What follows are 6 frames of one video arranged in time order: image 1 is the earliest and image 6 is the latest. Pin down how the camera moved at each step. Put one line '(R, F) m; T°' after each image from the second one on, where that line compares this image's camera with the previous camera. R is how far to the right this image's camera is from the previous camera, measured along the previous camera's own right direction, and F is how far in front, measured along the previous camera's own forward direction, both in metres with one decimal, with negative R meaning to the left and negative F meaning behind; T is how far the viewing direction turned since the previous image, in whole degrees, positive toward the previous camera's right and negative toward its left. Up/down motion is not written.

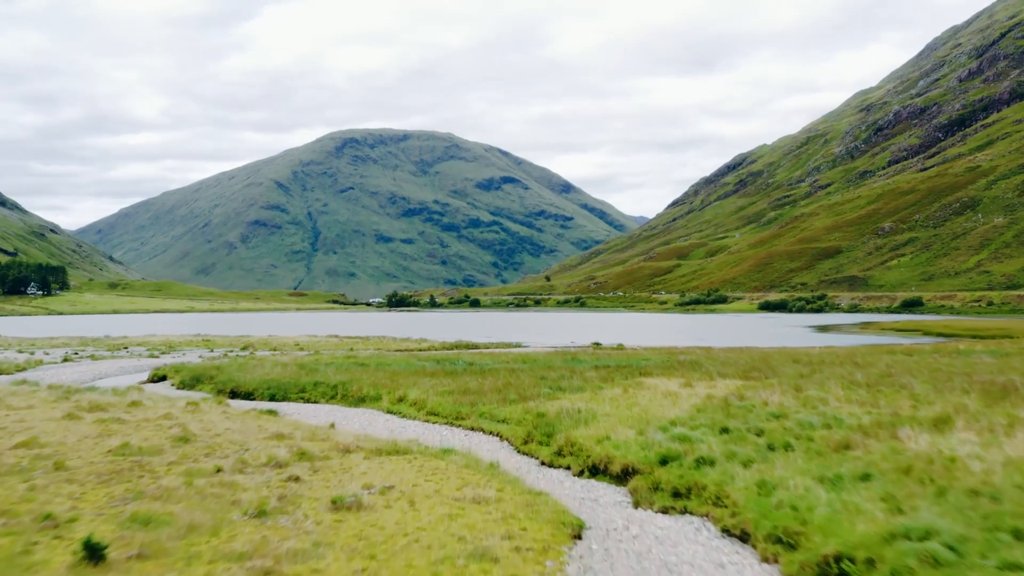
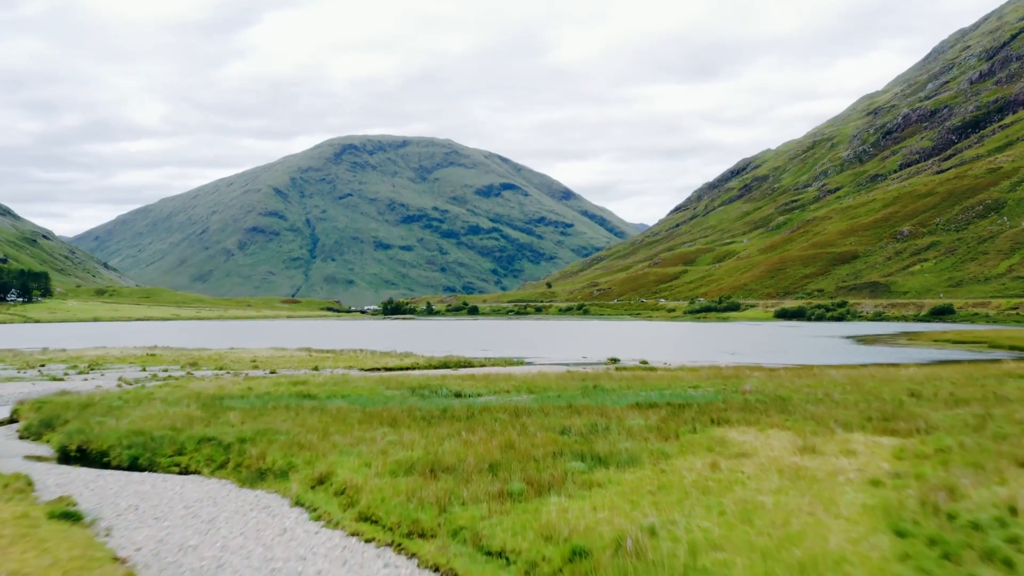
(-0.2, +14.4) m; 0°
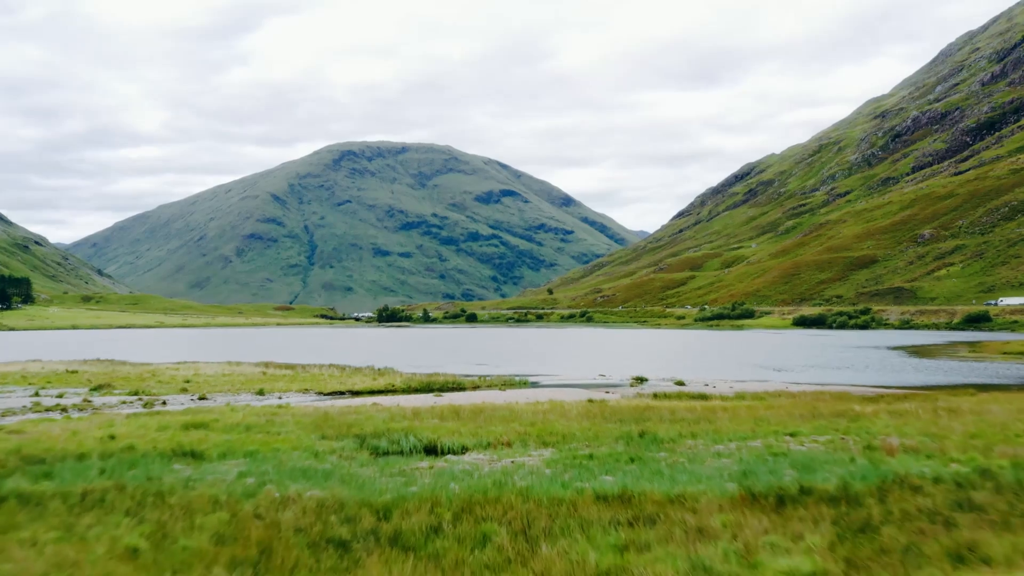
(-0.2, +14.4) m; 0°
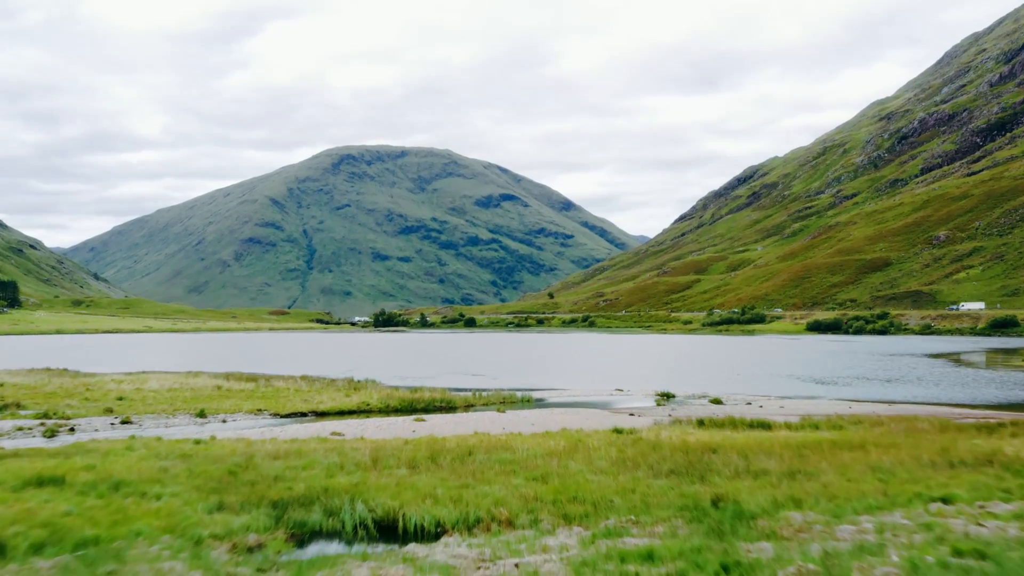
(-0.1, +9.6) m; 0°
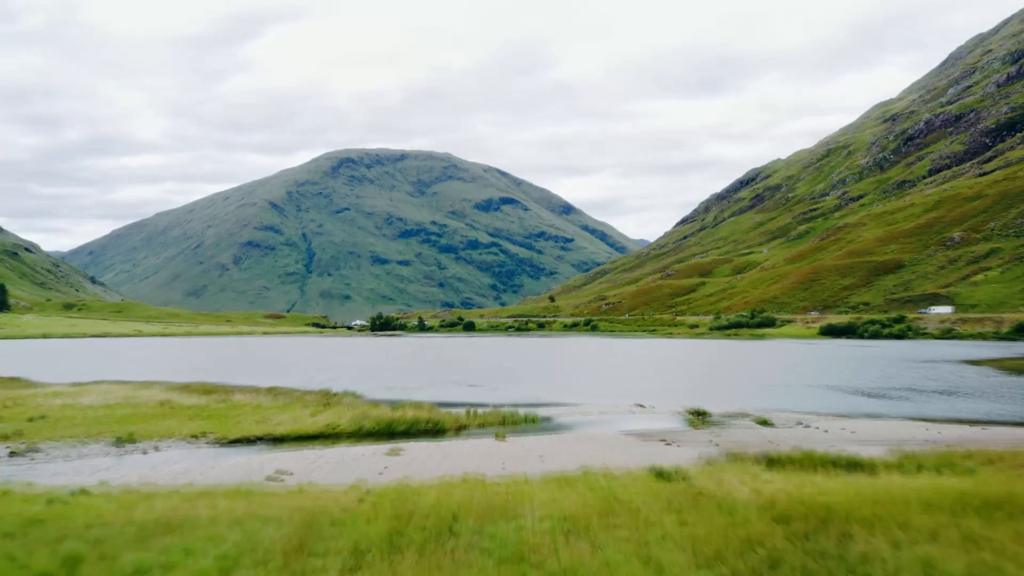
(-0.1, +7.9) m; 0°
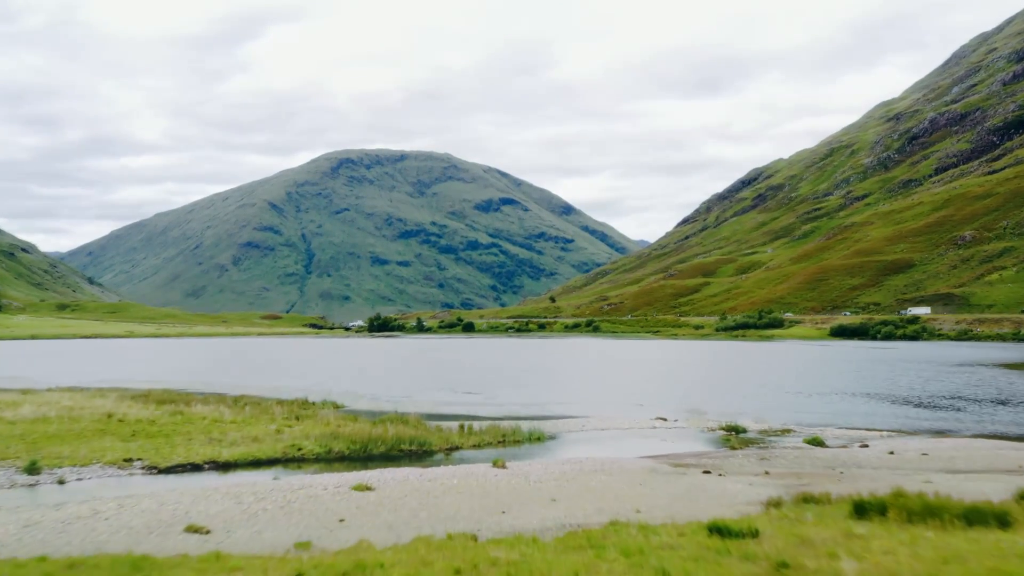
(-0.1, +6.0) m; 0°
